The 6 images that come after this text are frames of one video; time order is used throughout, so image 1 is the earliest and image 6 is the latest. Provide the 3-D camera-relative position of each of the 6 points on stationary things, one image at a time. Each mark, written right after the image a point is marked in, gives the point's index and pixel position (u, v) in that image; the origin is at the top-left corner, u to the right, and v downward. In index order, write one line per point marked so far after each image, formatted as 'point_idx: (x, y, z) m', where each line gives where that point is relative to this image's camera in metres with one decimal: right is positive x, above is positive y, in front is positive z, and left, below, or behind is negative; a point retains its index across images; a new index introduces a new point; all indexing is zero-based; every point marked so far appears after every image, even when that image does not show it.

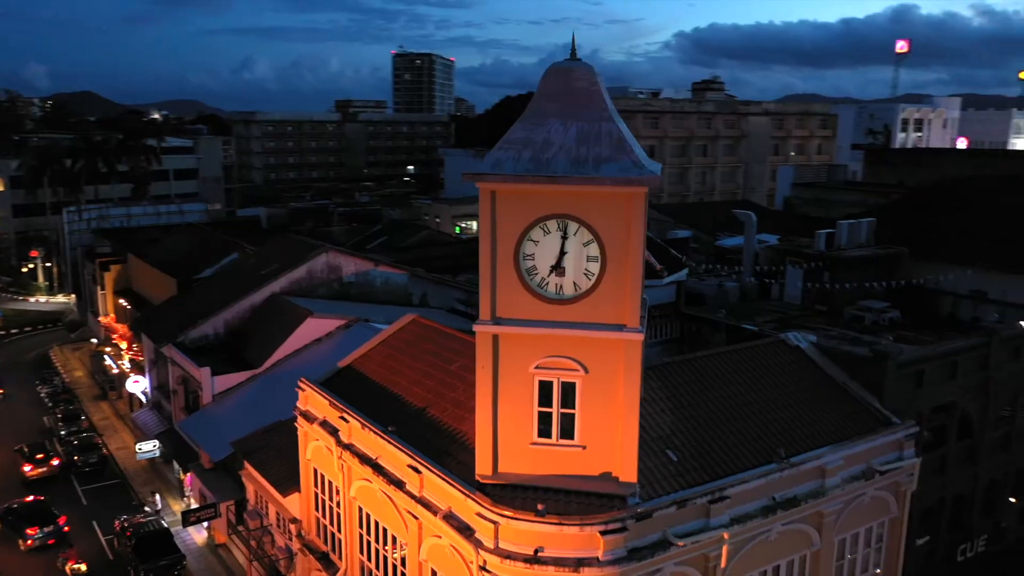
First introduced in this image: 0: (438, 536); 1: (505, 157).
0: (-1.5, -5.1, +16.7) m
1: (-0.1, +2.4, +15.0) m
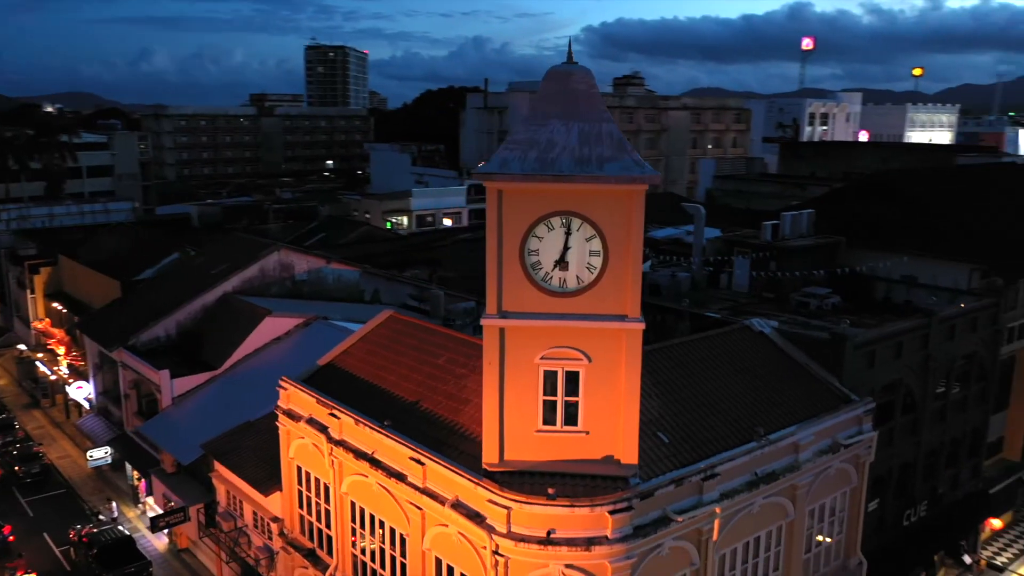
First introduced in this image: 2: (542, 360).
0: (-1.4, -5.0, +17.3) m
1: (0.0, +2.5, +15.6) m
2: (+0.6, -1.4, +16.3) m
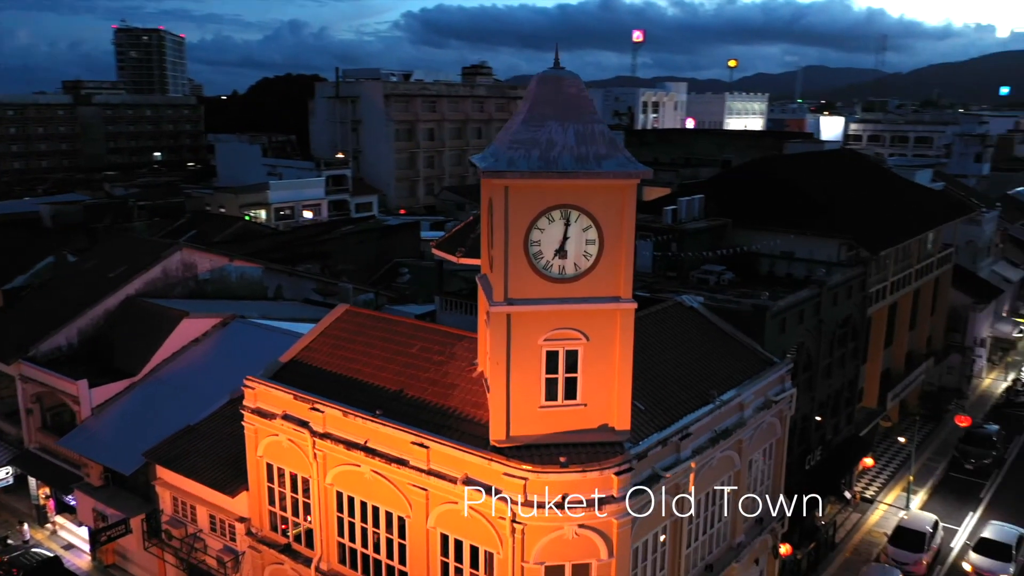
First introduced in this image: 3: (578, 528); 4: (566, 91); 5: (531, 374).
0: (-1.3, -4.8, +18.4) m
1: (+0.1, +2.7, +16.9) m
2: (+0.7, -1.2, +17.7) m
3: (+1.4, -5.1, +17.4) m
4: (+1.2, +4.2, +17.5) m
5: (+0.4, -1.9, +17.8) m
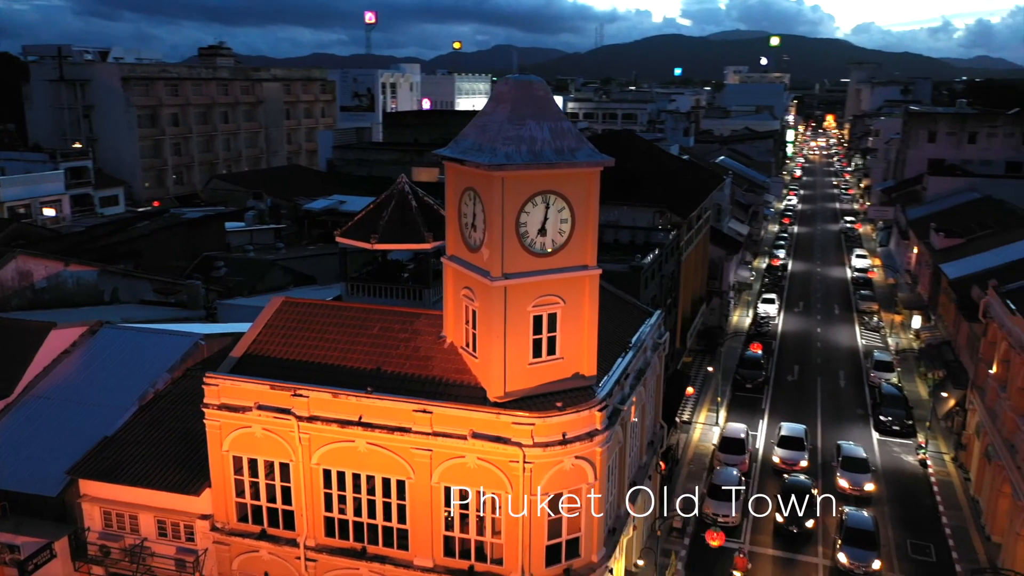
0: (-1.4, -4.3, +20.9) m
1: (-0.1, +3.3, +19.7) m
2: (+0.5, -0.5, +20.8) m
3: (+1.6, -4.4, +20.9) m
4: (+0.6, +4.9, +20.6) m
5: (+0.2, -1.2, +20.9) m
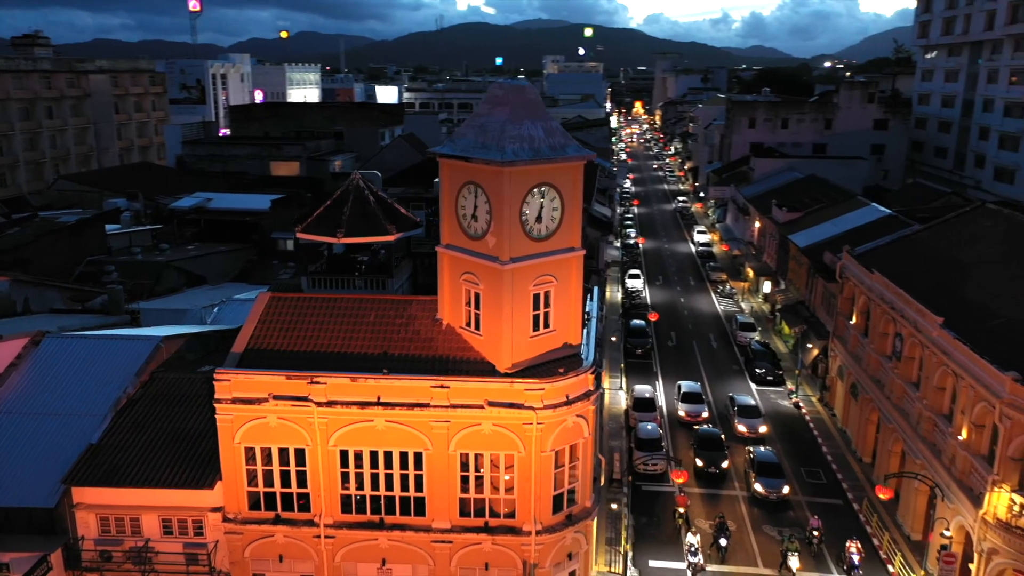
0: (-1.1, -3.9, +23.2) m
1: (0.0, +3.8, +22.2) m
2: (+0.6, 0.0, +23.5) m
3: (+1.8, -3.8, +23.8) m
4: (+0.4, +5.4, +23.1) m
5: (+0.3, -0.7, +23.5) m
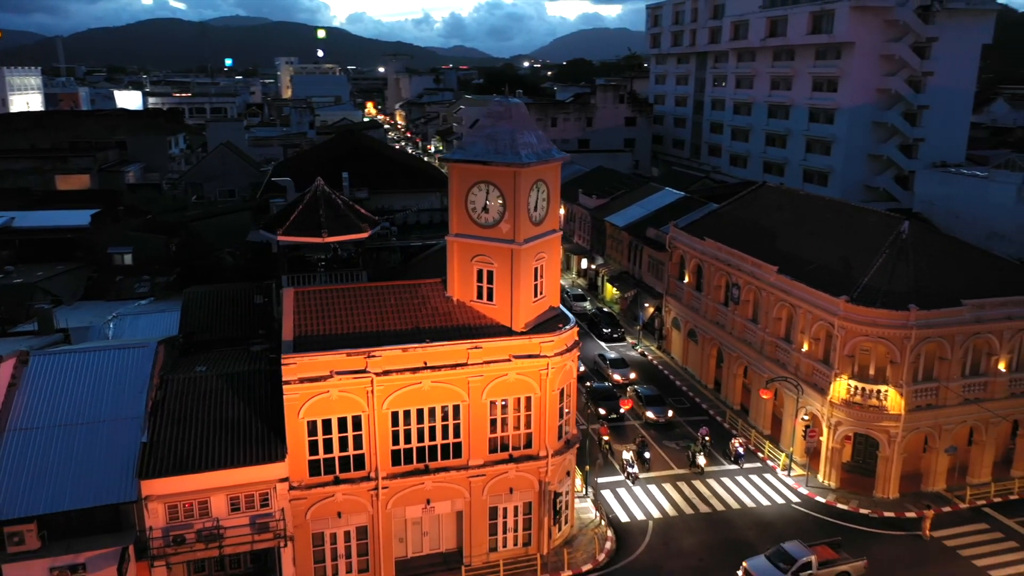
0: (-0.4, -3.1, +28.9) m
1: (+0.4, +4.6, +28.2) m
2: (+0.7, +0.9, +29.6) m
3: (+2.1, -2.8, +30.4) m
4: (+0.3, +6.3, +29.2) m
5: (+0.6, +0.2, +29.6) m
